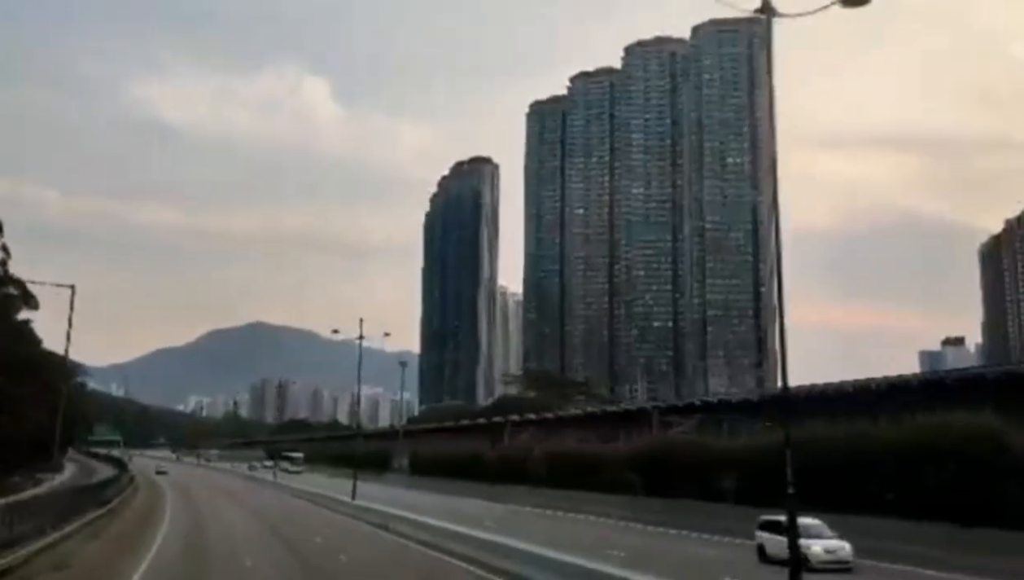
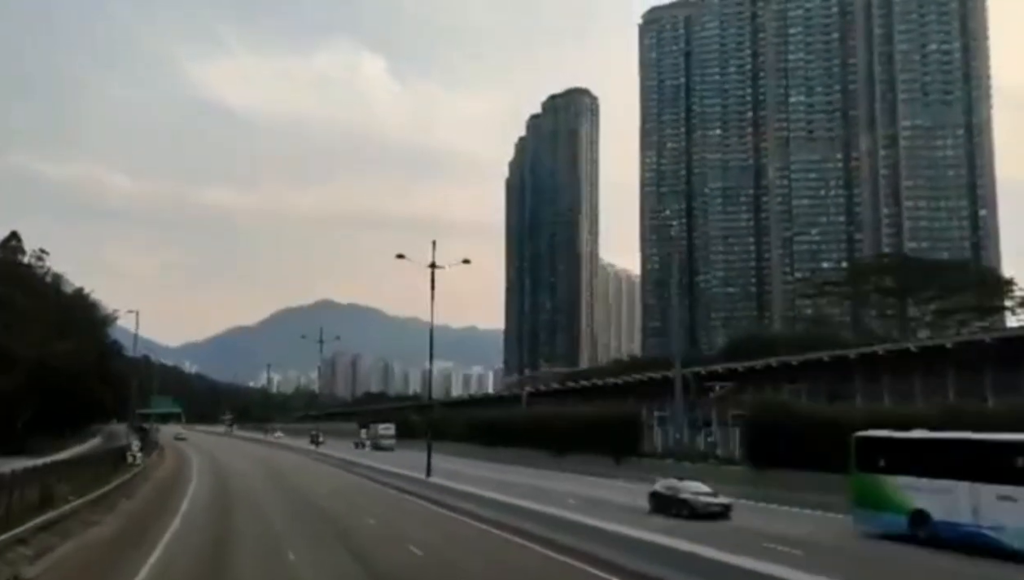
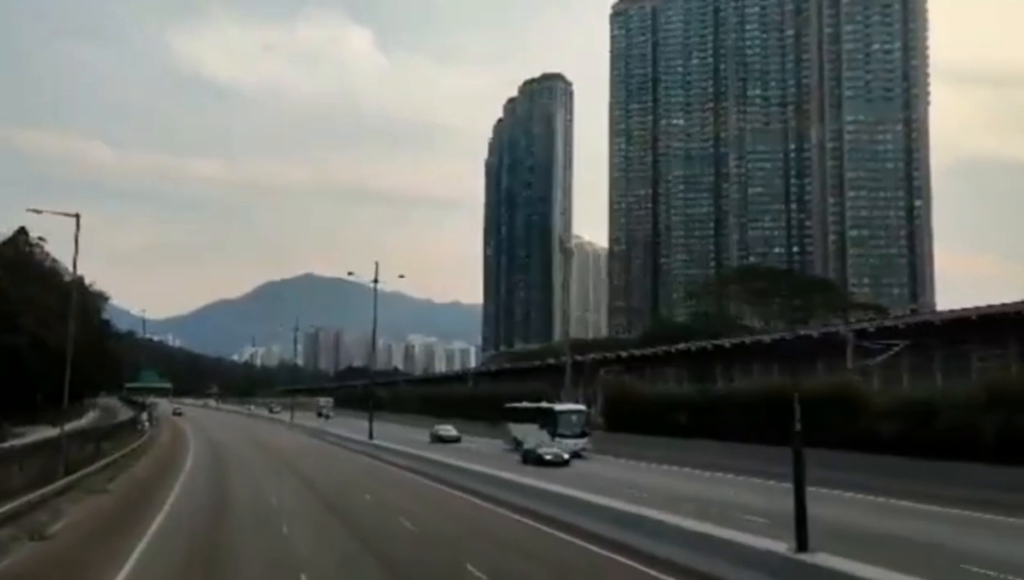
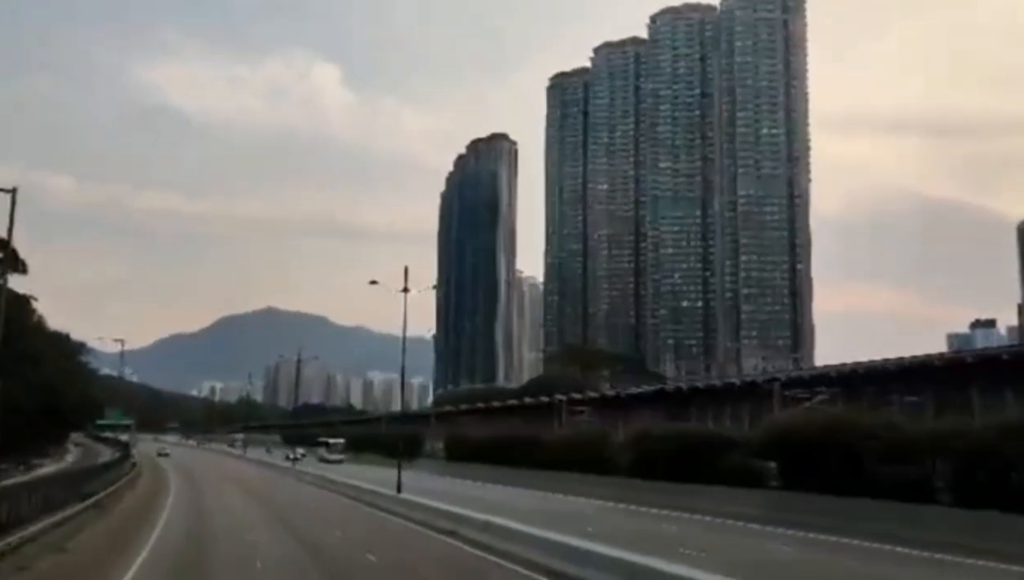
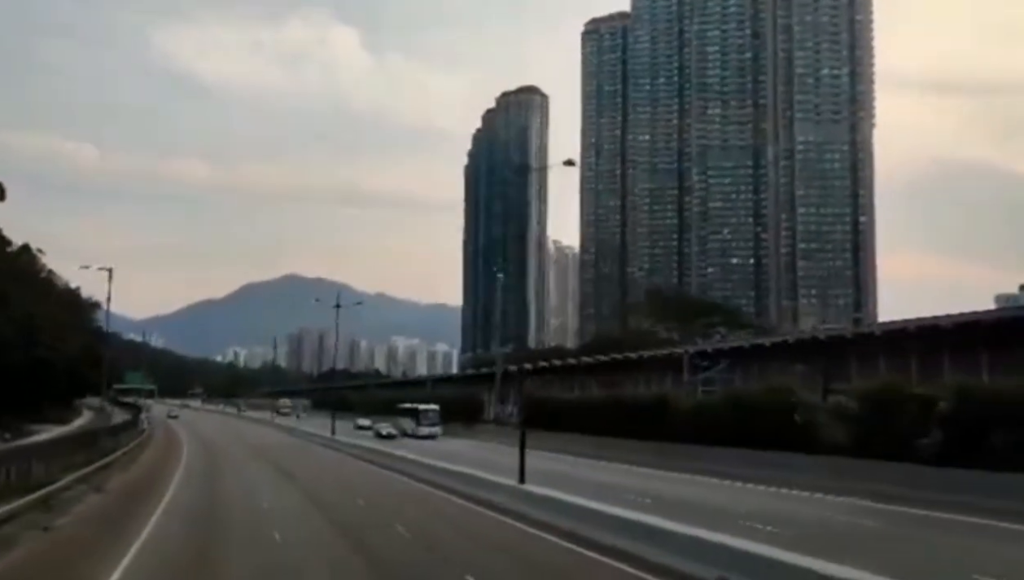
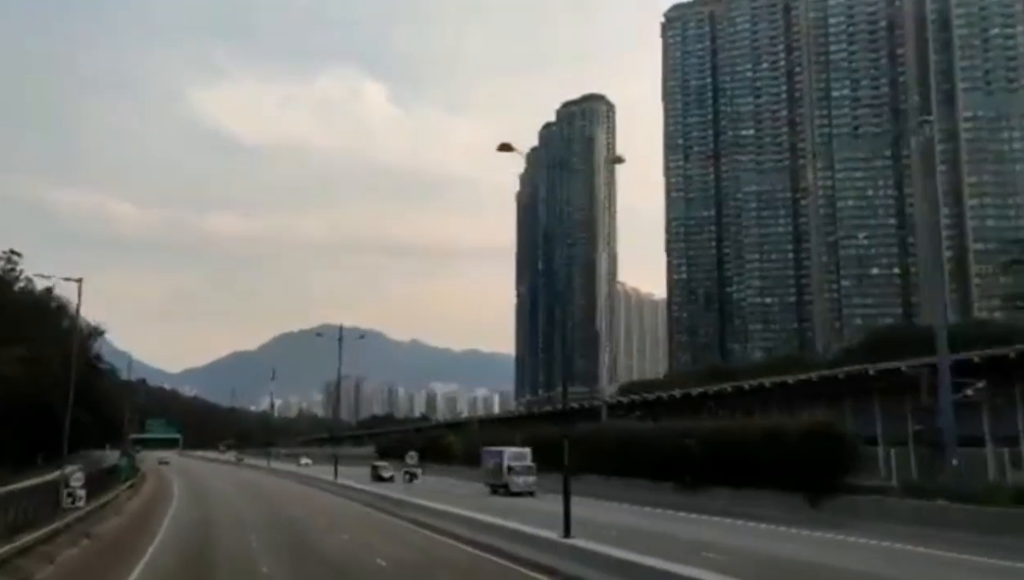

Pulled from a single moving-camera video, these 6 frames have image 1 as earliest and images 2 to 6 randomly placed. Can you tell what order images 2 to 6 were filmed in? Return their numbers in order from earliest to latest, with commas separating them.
4, 5, 3, 2, 6
